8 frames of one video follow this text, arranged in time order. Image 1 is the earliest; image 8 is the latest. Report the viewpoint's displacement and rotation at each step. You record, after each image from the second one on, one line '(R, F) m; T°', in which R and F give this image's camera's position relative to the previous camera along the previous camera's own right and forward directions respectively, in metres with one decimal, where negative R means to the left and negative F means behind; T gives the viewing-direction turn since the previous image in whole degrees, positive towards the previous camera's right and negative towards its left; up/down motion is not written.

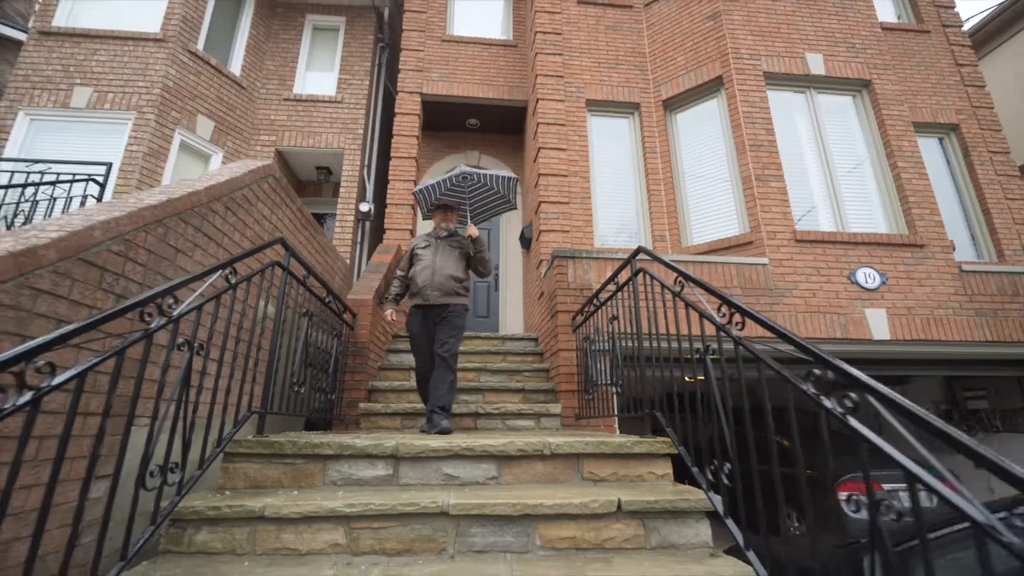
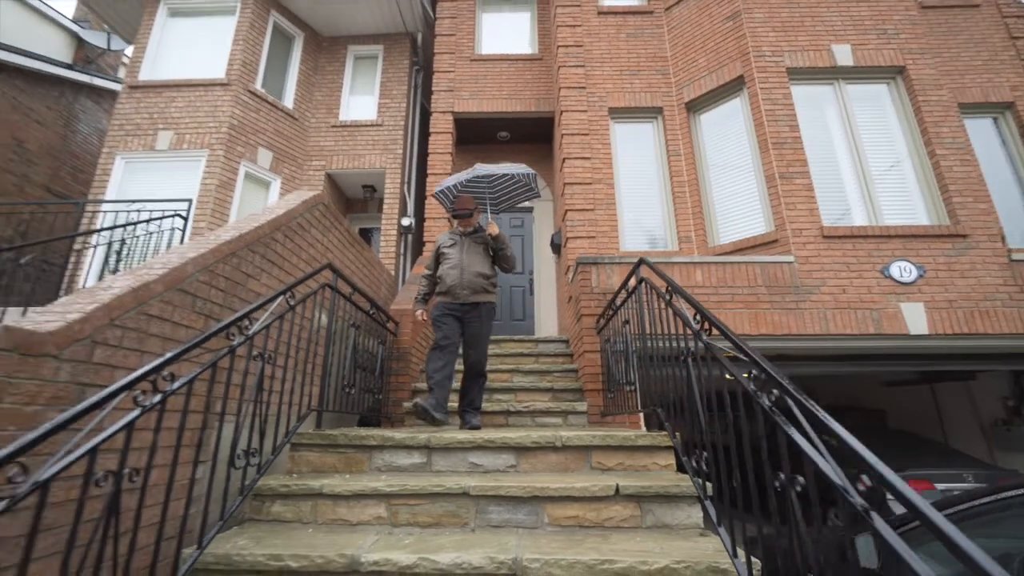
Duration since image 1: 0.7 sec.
(+0.2, -0.3) m; -6°
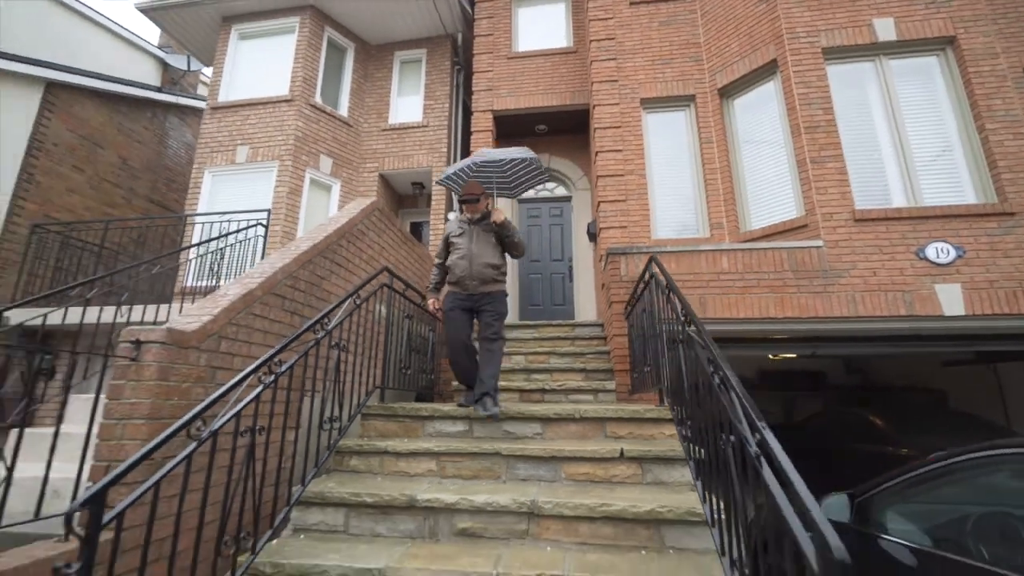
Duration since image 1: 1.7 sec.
(+0.2, -0.5) m; -7°
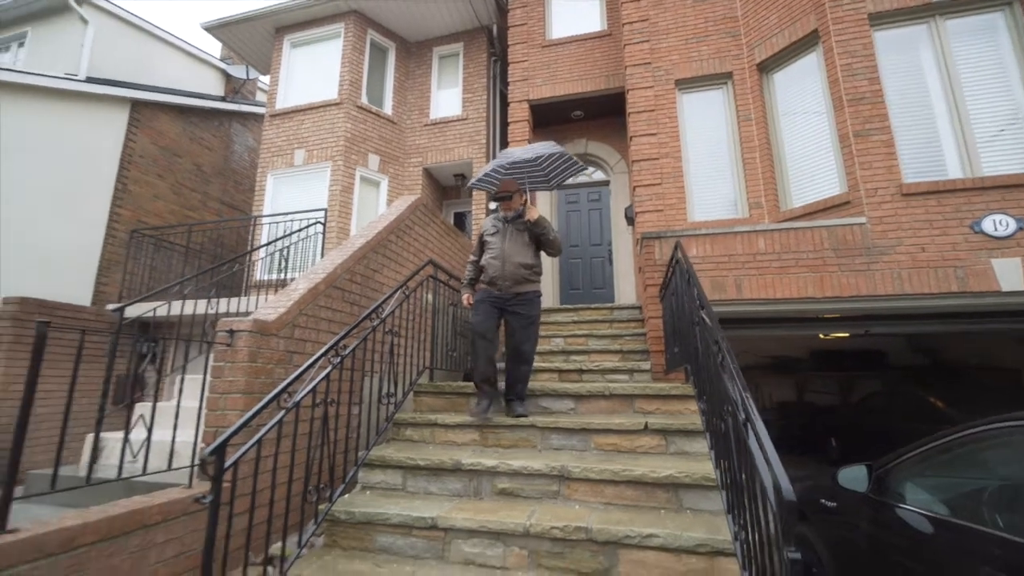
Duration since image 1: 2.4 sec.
(+0.1, -0.3) m; -6°
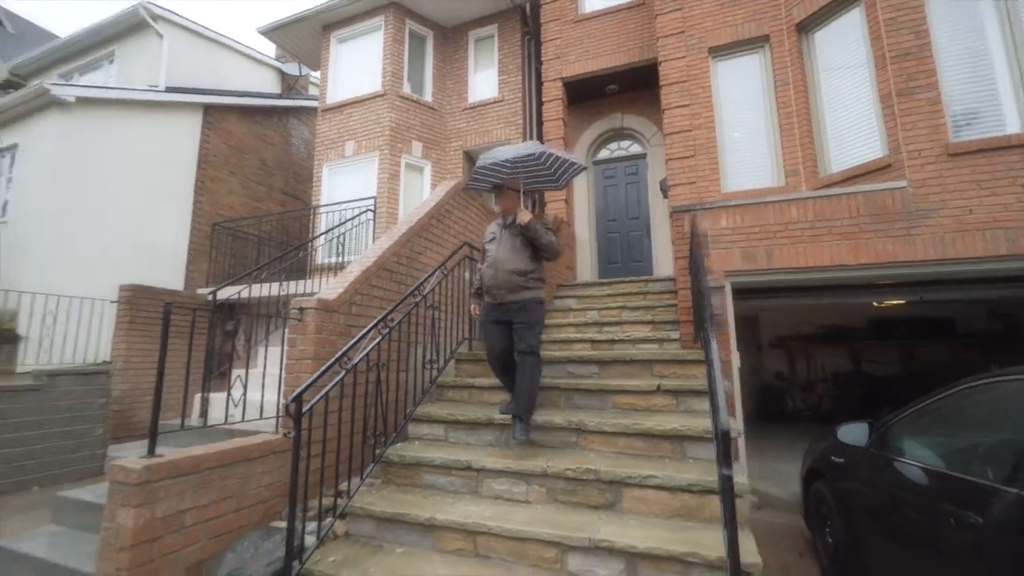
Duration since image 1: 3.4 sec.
(+0.2, -0.4) m; -7°
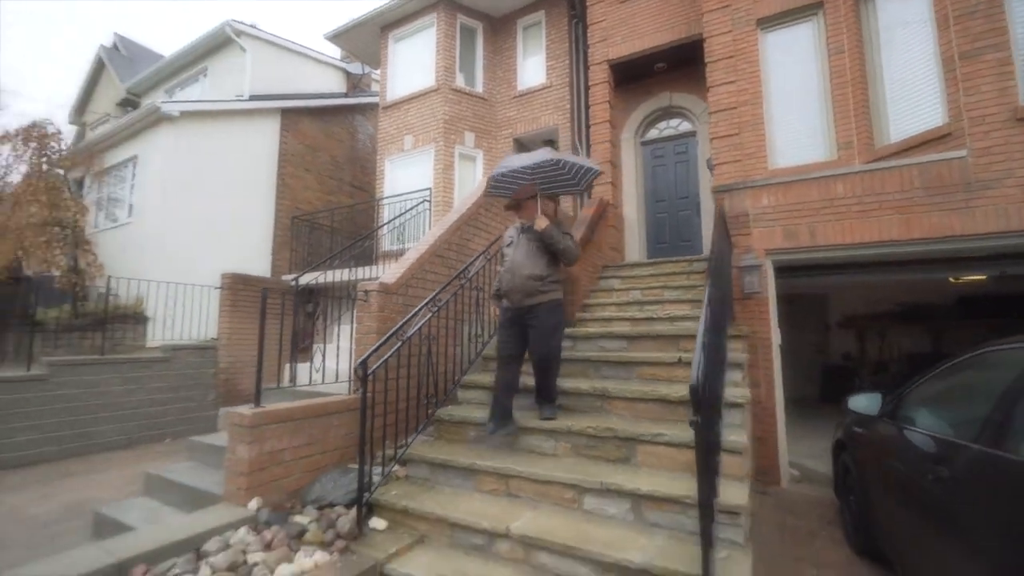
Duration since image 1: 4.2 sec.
(+0.2, -0.4) m; -8°
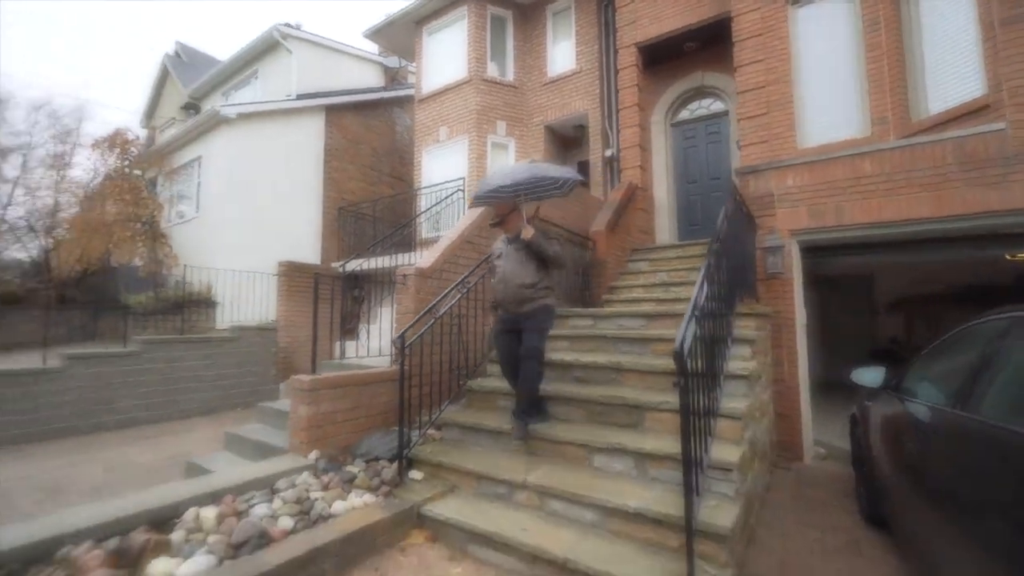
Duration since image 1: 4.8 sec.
(+0.2, -0.3) m; -5°
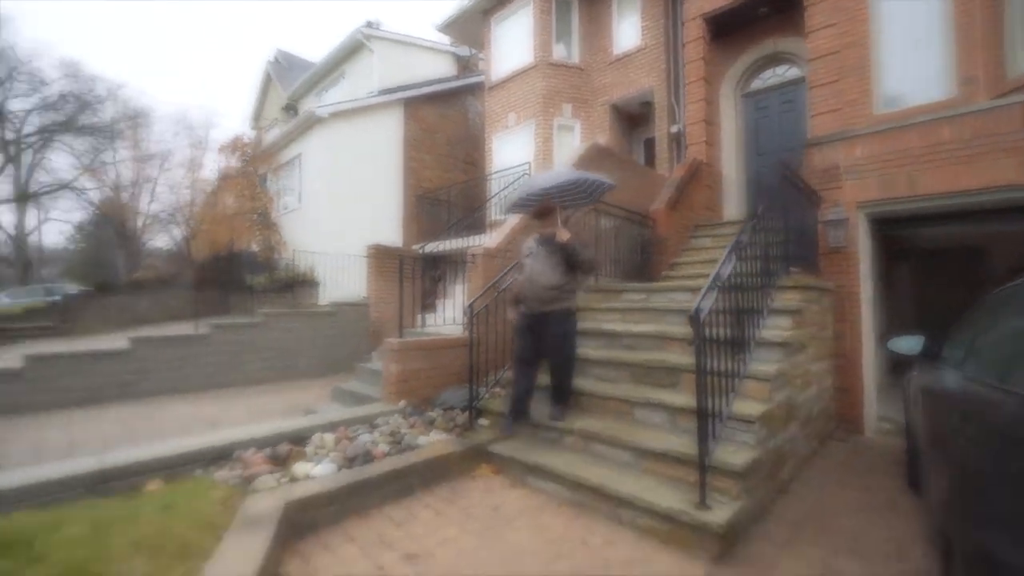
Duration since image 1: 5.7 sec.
(+0.2, -0.5) m; -10°
